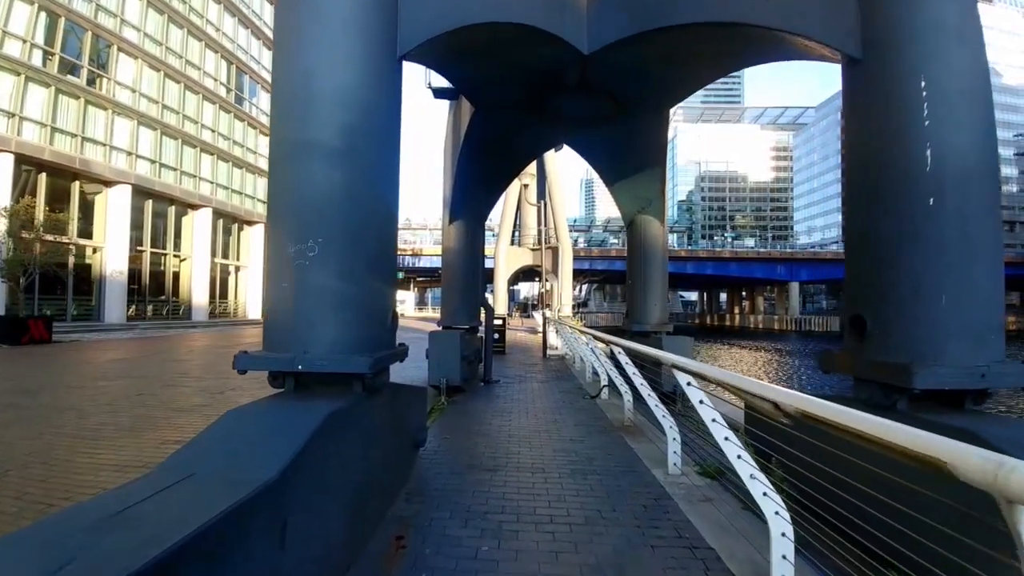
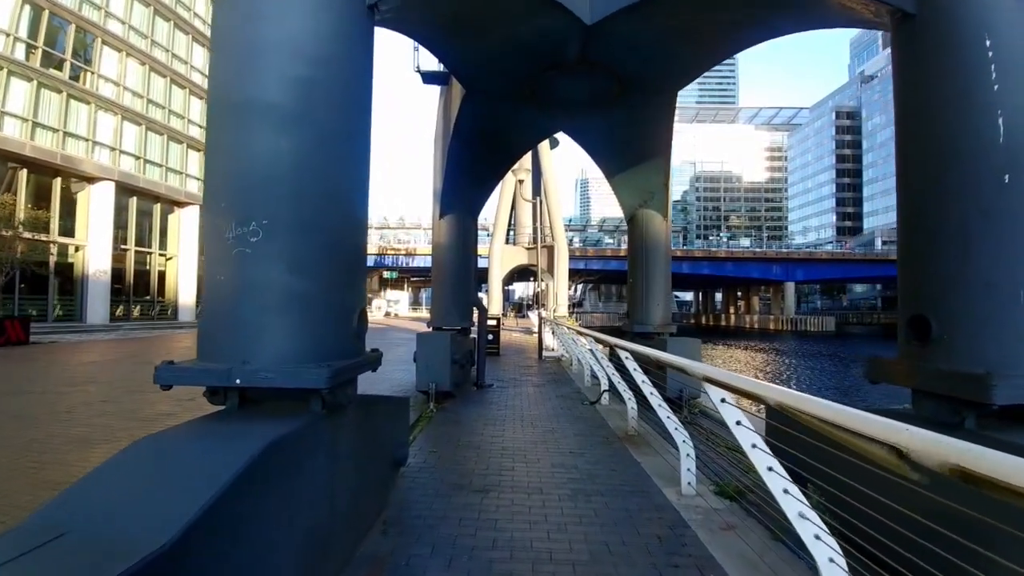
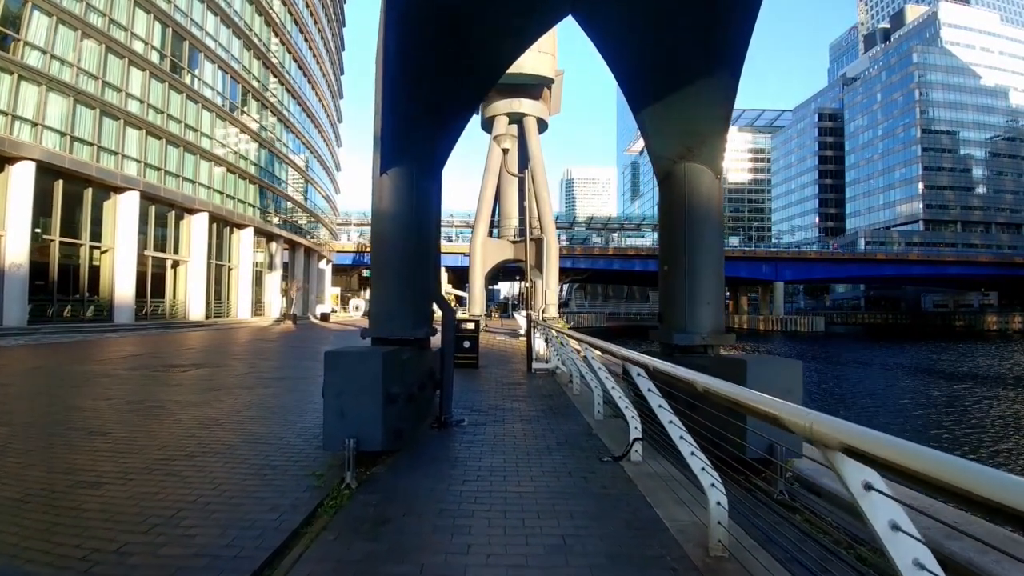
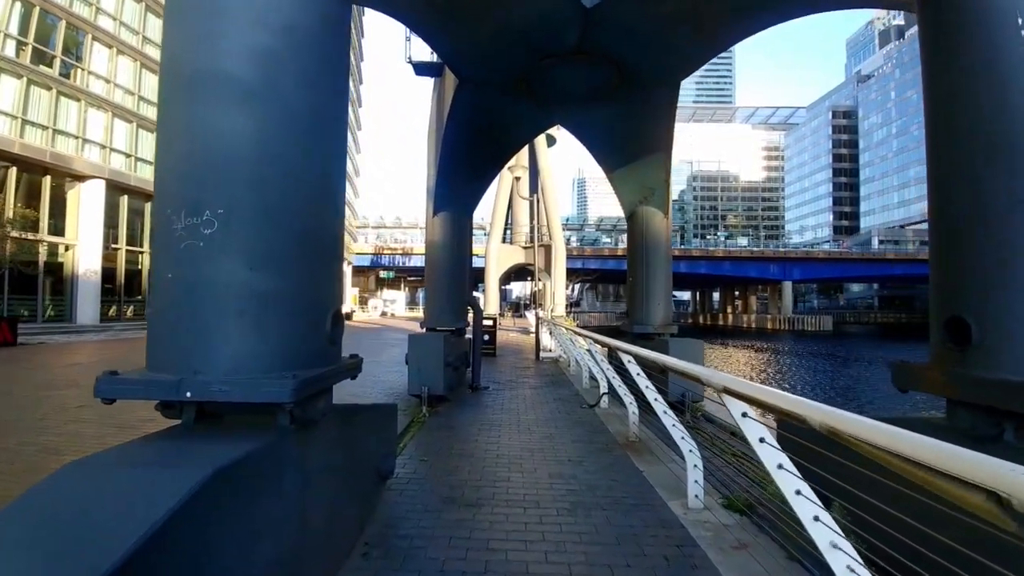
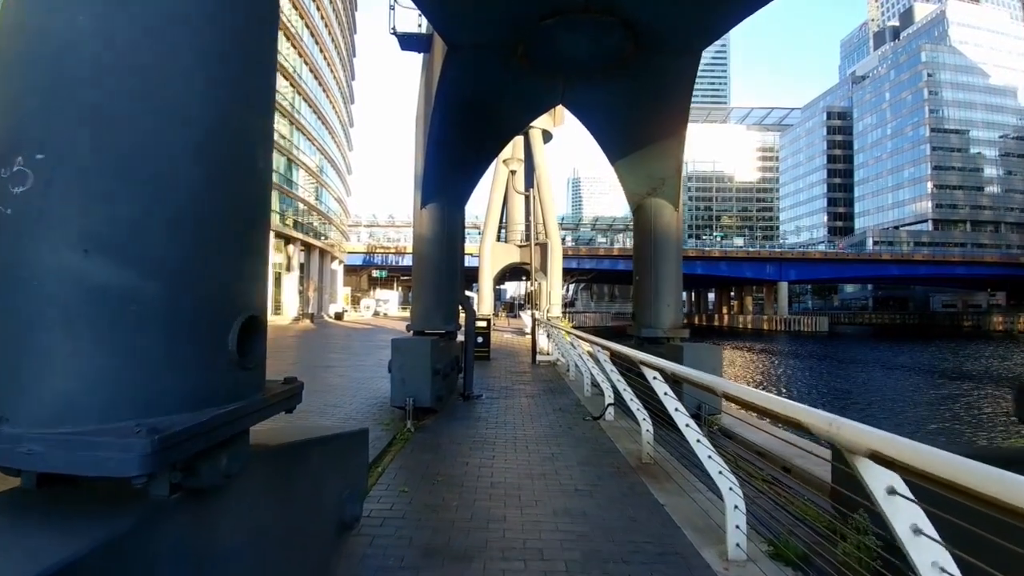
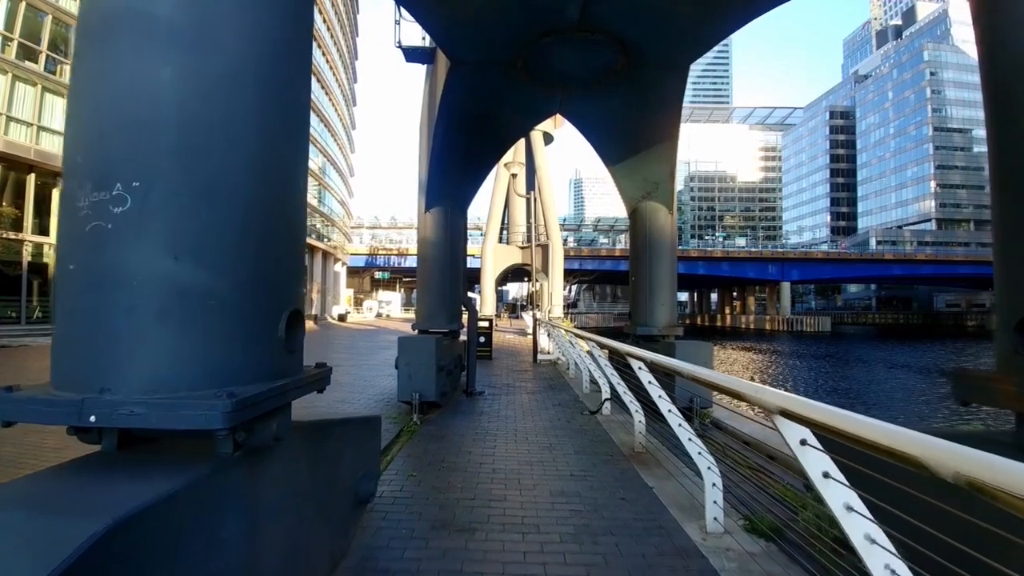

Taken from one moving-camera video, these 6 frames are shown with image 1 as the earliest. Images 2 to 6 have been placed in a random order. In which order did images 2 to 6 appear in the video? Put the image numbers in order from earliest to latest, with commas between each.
2, 4, 6, 5, 3
